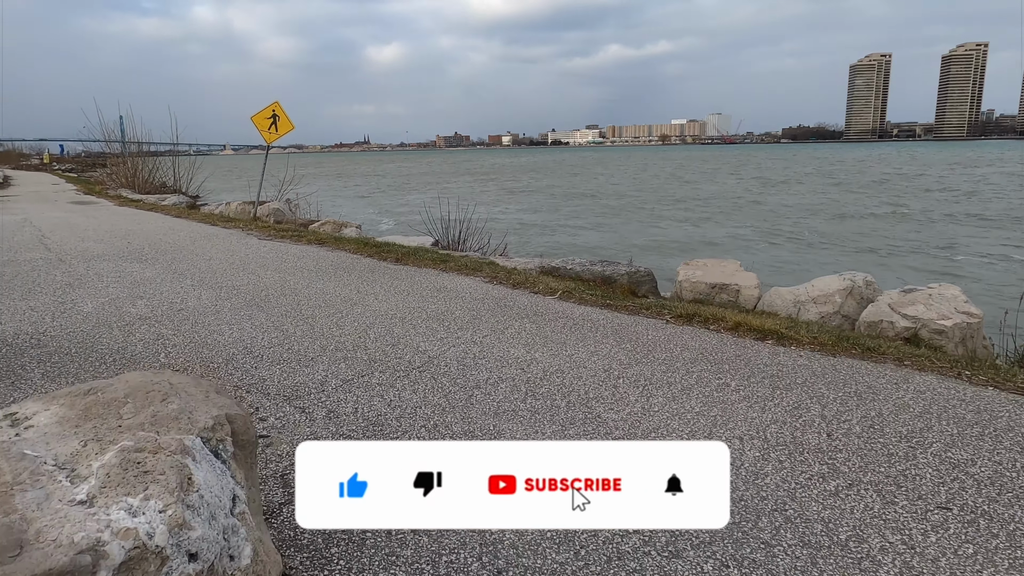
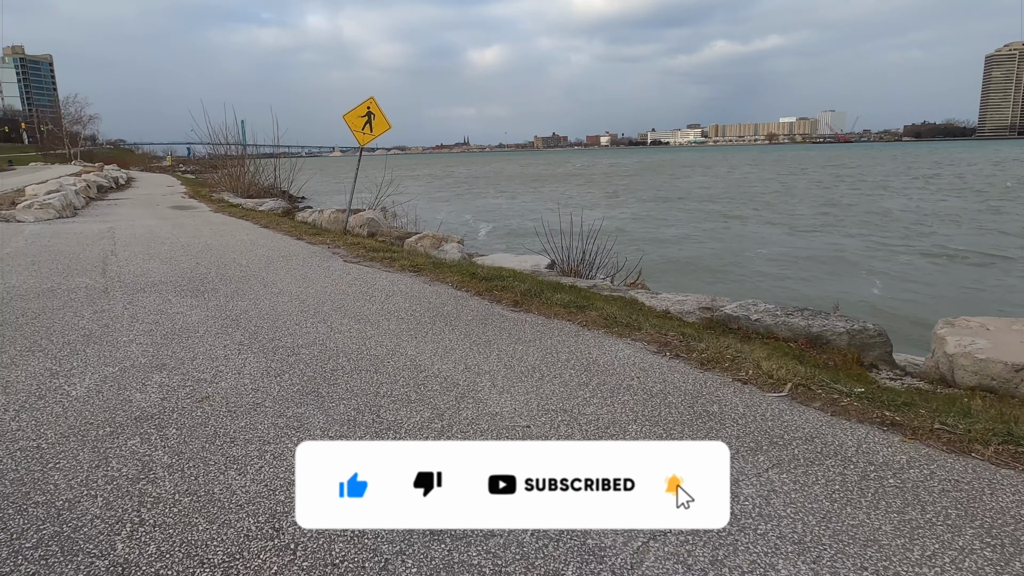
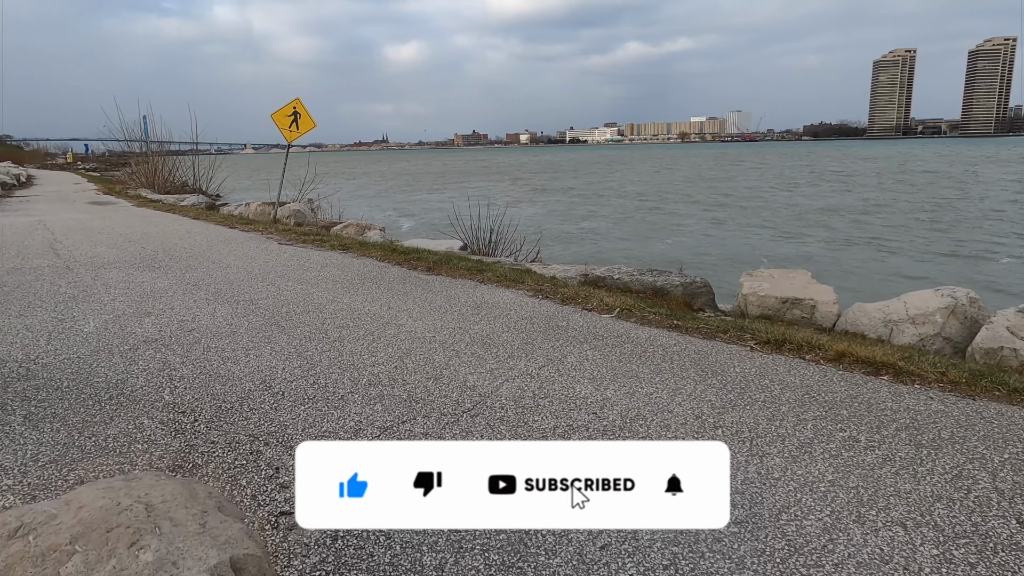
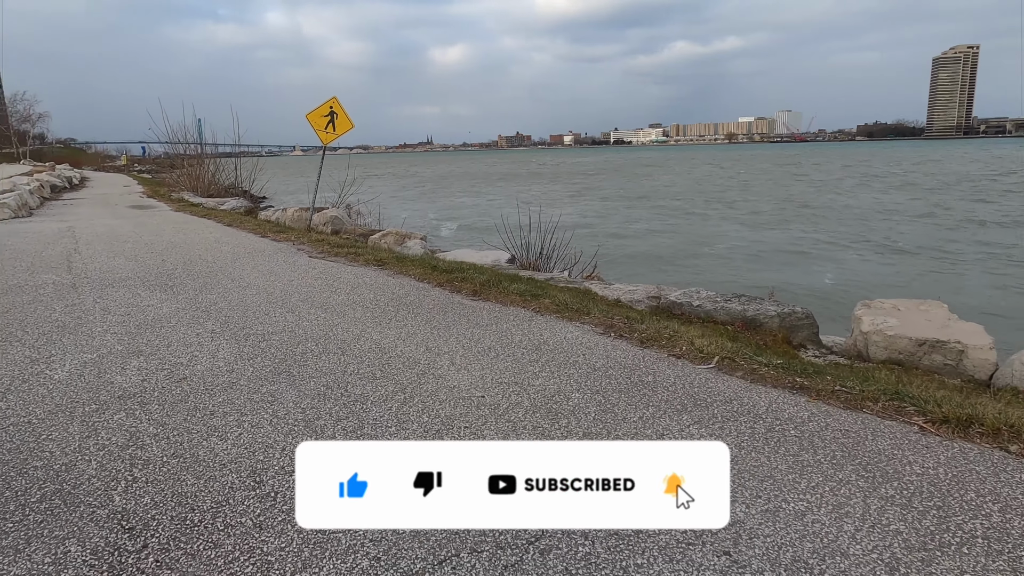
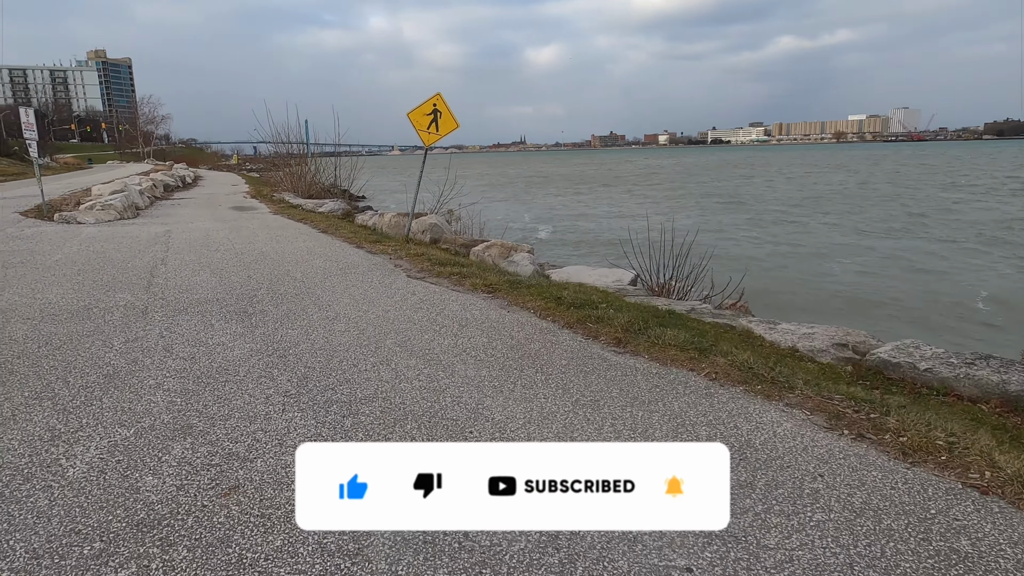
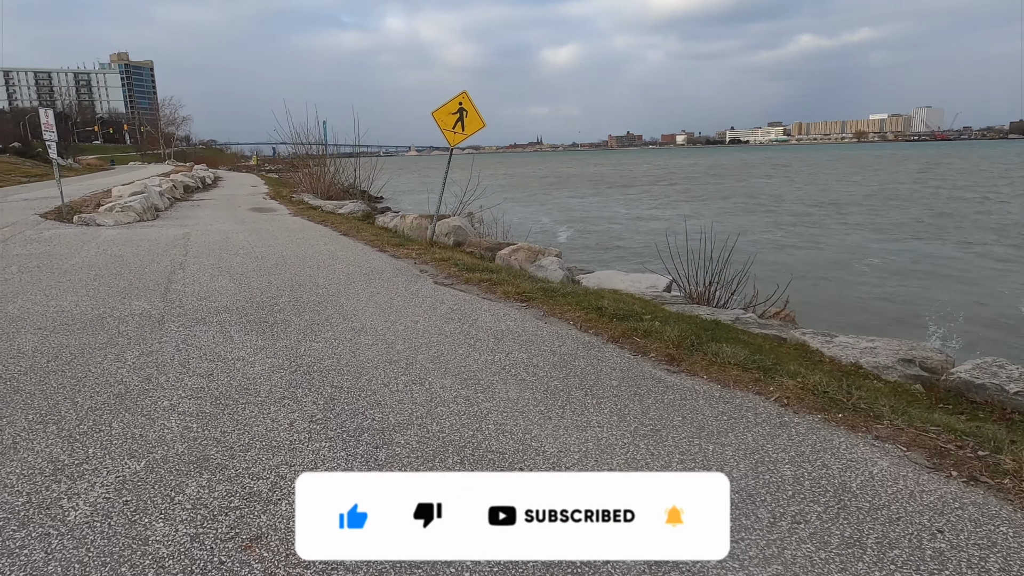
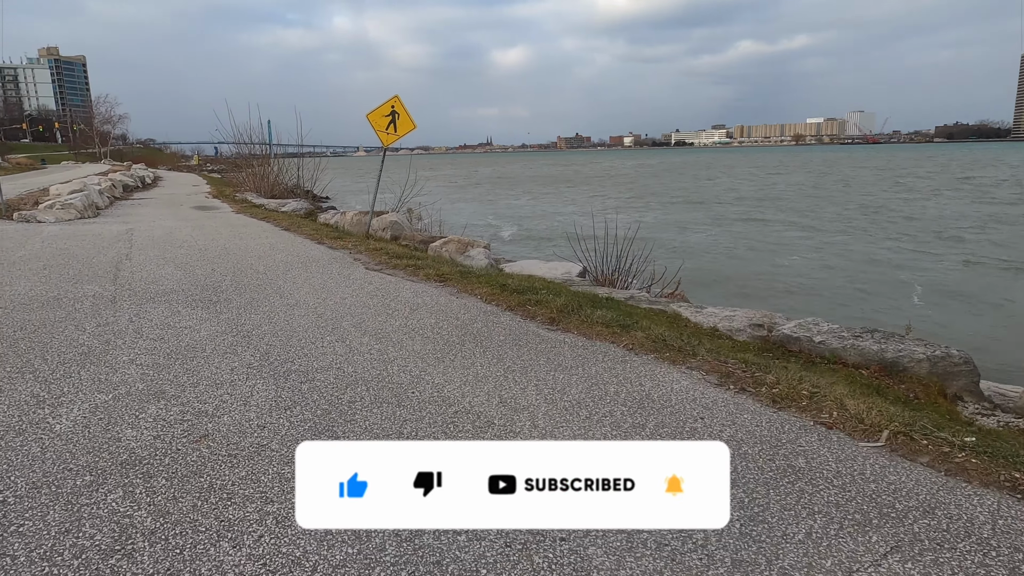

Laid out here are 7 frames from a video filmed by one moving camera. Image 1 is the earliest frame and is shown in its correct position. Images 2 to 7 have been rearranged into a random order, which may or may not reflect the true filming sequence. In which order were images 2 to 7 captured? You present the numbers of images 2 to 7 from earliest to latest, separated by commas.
3, 4, 2, 7, 5, 6
